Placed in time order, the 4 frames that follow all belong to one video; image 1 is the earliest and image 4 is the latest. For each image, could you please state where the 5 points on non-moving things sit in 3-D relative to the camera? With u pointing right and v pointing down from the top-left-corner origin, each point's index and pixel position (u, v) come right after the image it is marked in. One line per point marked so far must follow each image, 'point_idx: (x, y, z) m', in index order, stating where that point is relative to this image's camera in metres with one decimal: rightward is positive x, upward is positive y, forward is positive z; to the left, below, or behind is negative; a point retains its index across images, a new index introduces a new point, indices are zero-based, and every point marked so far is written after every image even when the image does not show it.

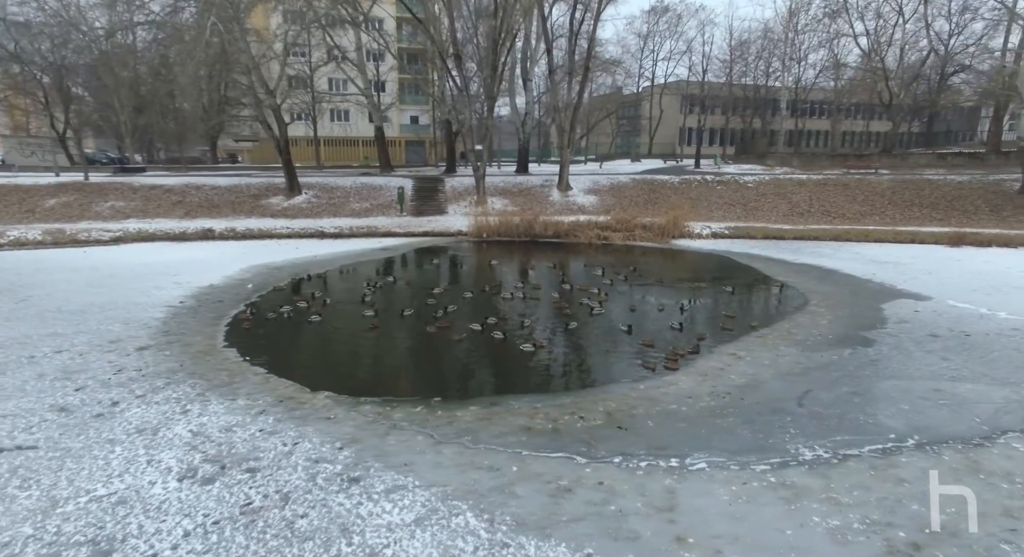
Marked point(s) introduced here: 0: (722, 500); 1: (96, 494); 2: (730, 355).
0: (+1.7, -1.8, +4.8) m
1: (-3.4, -1.8, +4.8) m
2: (+3.3, -1.1, +8.6) m
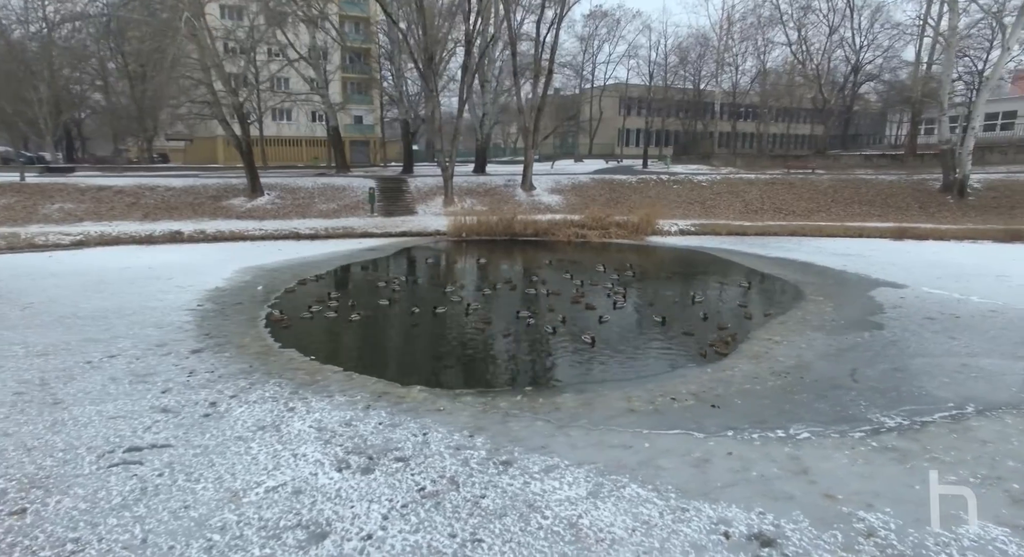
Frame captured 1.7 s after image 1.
0: (+3.1, -1.7, +5.4) m
1: (-2.1, -1.8, +4.9) m
2: (+4.2, -1.0, +9.4) m
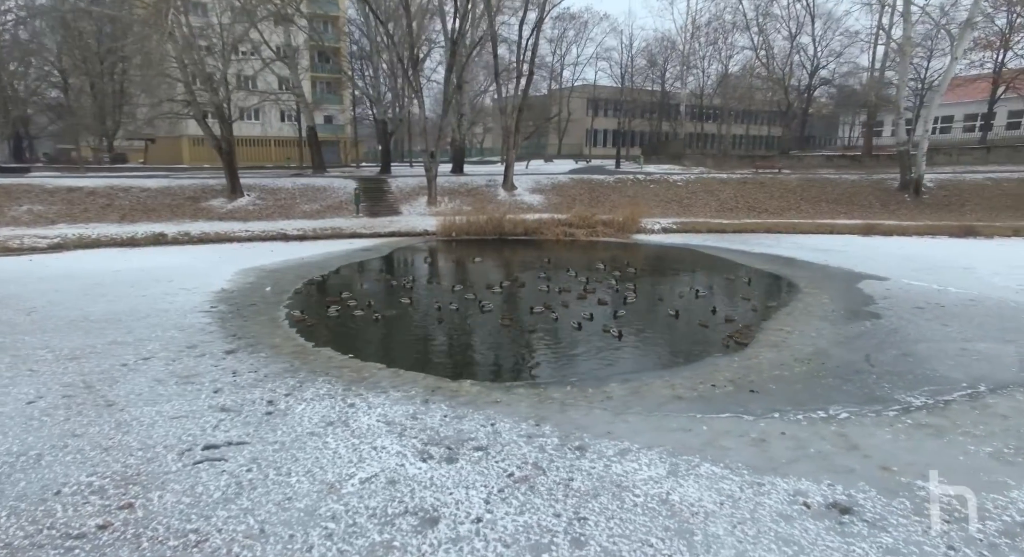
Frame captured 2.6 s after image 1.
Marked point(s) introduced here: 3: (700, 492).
0: (+3.8, -1.6, +5.9) m
1: (-1.3, -1.7, +5.0) m
2: (+4.6, -0.9, +9.9) m
3: (+1.6, -1.8, +4.9) m
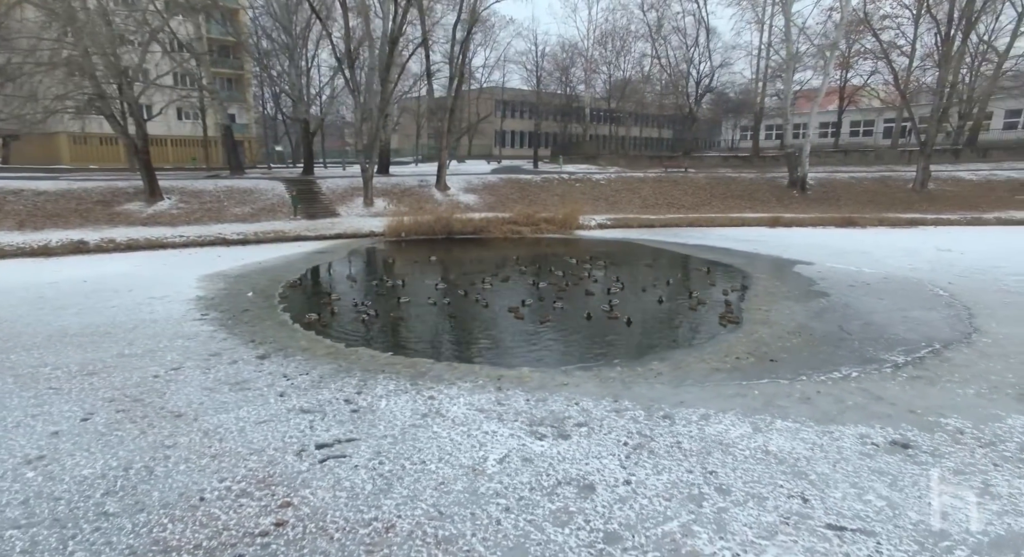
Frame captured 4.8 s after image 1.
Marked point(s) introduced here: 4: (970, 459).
0: (+4.7, -1.4, +7.0) m
1: (-0.1, -1.7, +5.3) m
2: (+4.8, -0.6, +11.2) m
3: (+2.7, -1.6, +5.7) m
4: (+4.3, -1.7, +5.4) m
